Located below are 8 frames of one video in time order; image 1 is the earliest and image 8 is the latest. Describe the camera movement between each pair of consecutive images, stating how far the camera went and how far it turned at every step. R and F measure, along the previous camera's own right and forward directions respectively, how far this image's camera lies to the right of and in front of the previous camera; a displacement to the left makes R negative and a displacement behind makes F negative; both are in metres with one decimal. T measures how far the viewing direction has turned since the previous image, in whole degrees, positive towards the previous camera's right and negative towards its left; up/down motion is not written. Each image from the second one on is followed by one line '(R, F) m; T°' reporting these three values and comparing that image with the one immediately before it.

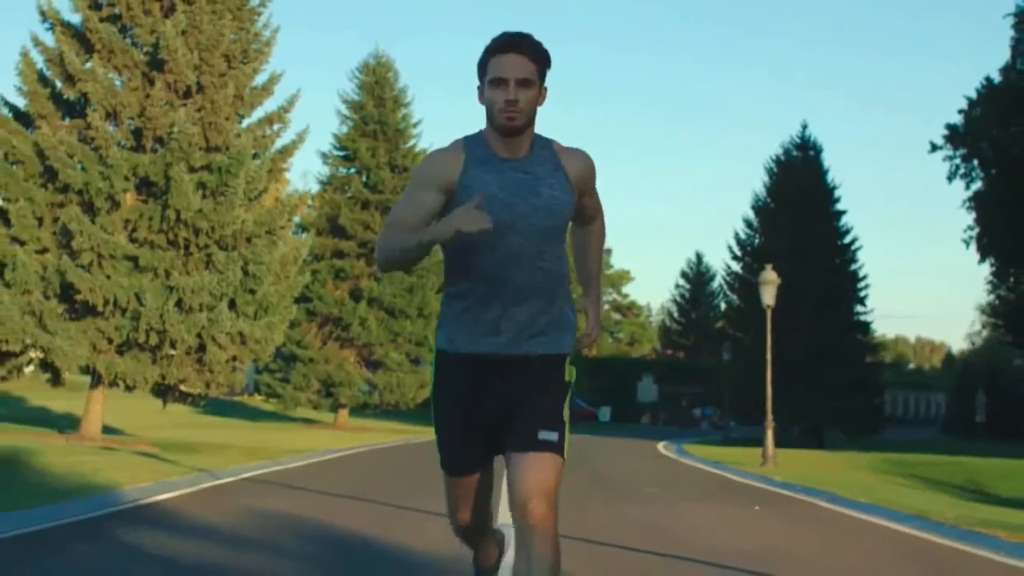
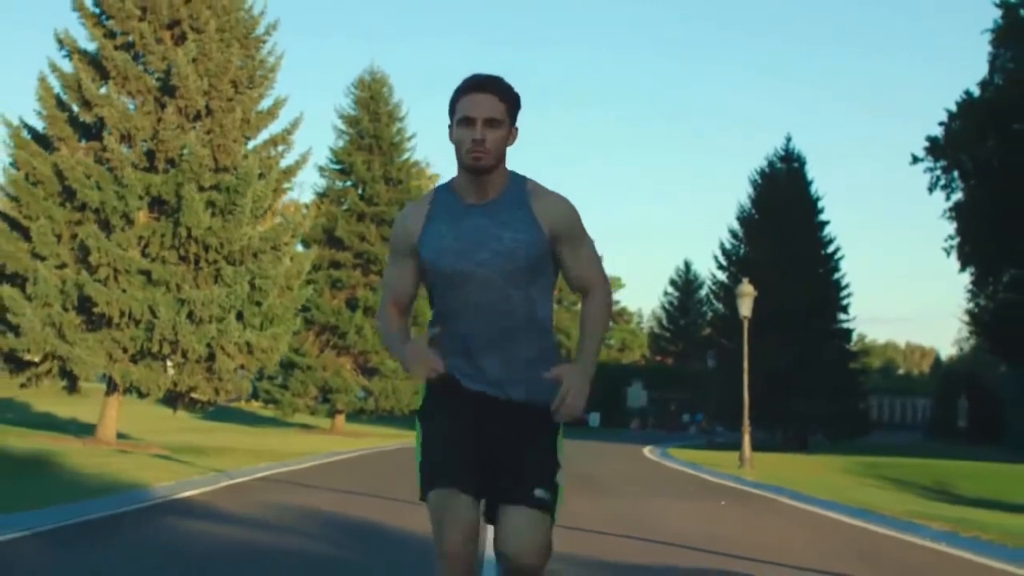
(0.0, -1.8) m; 0°
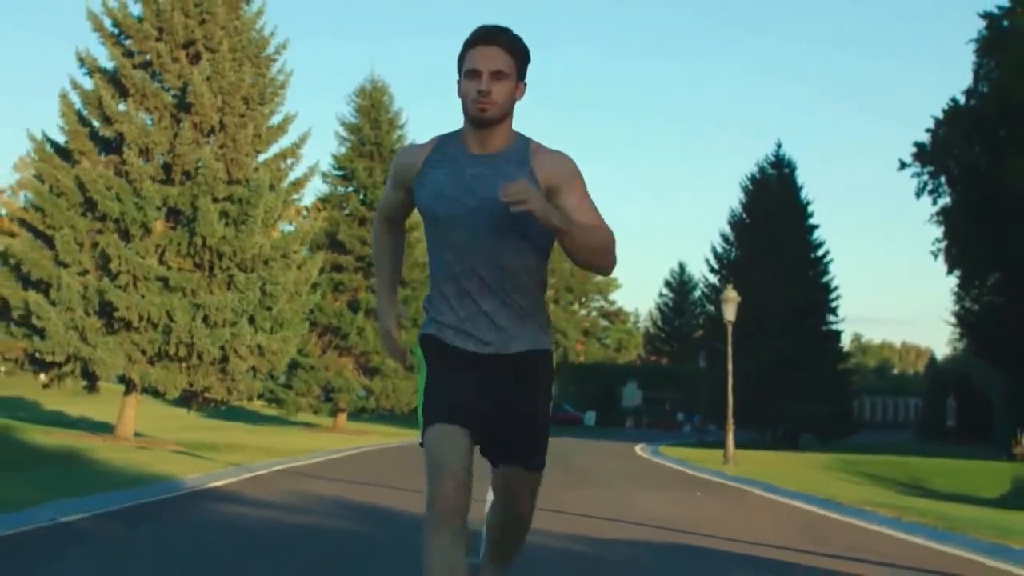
(0.0, -1.8) m; 0°
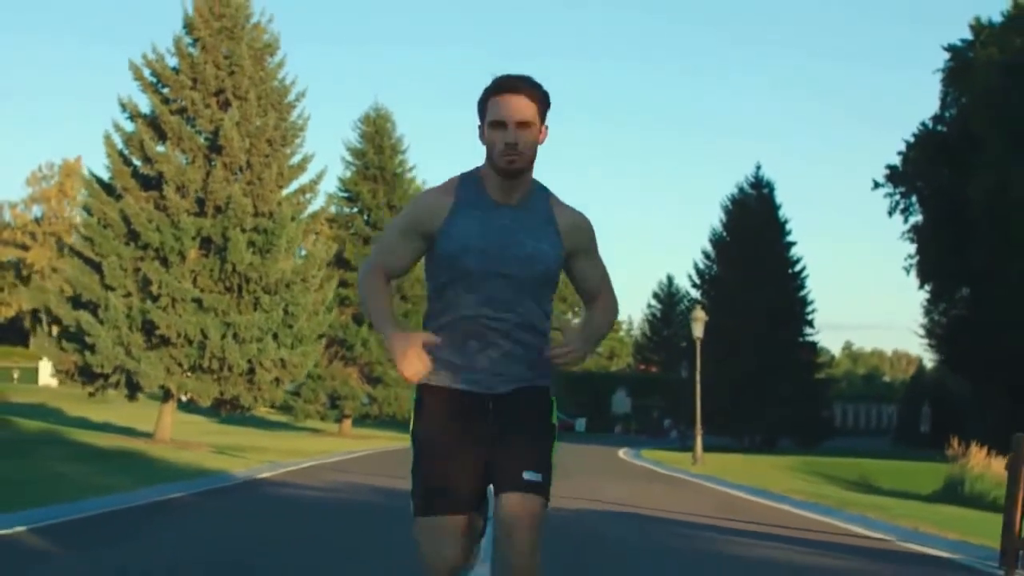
(+0.1, -4.2) m; 0°
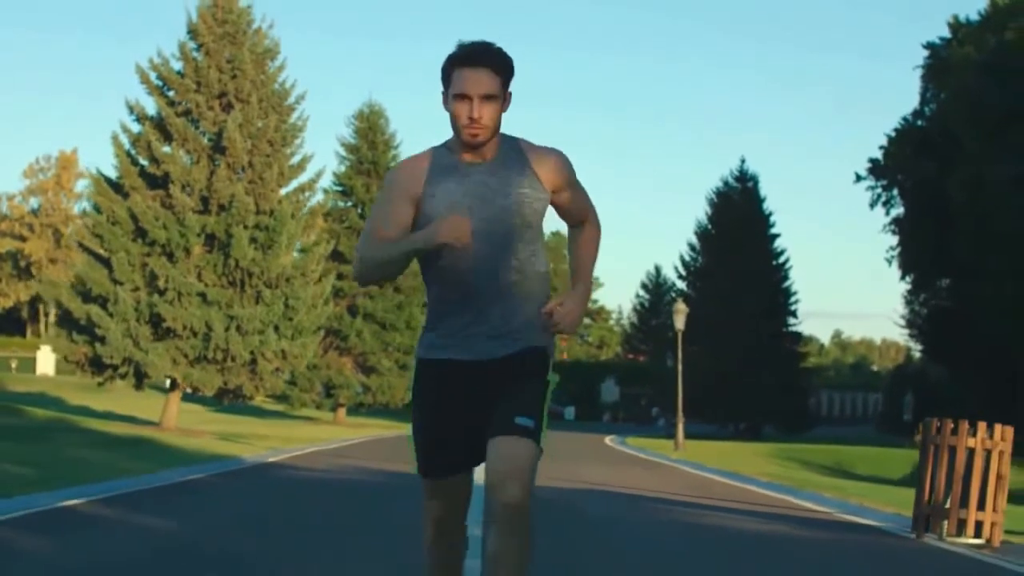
(0.0, -1.7) m; 0°
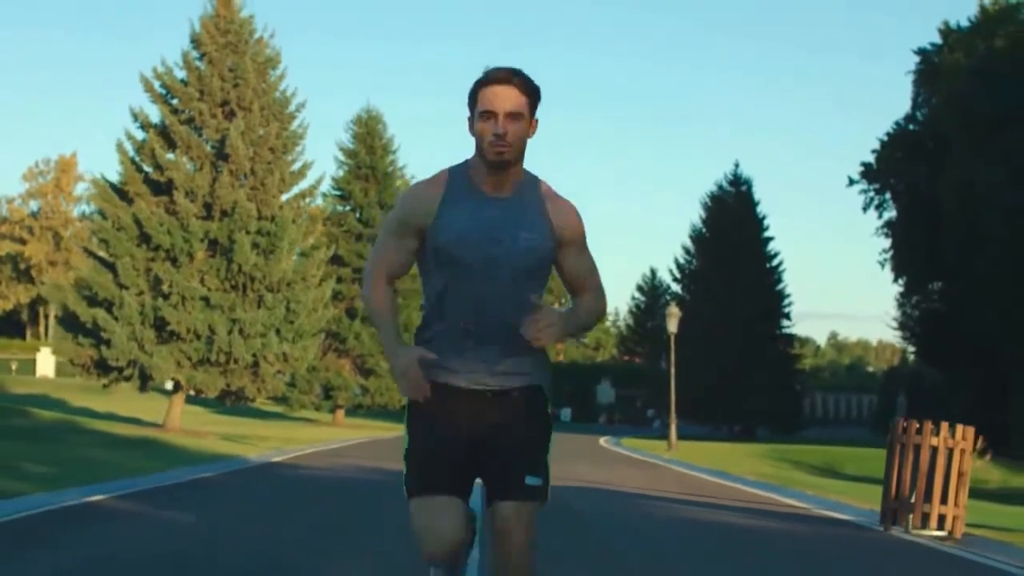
(0.0, -0.8) m; 0°
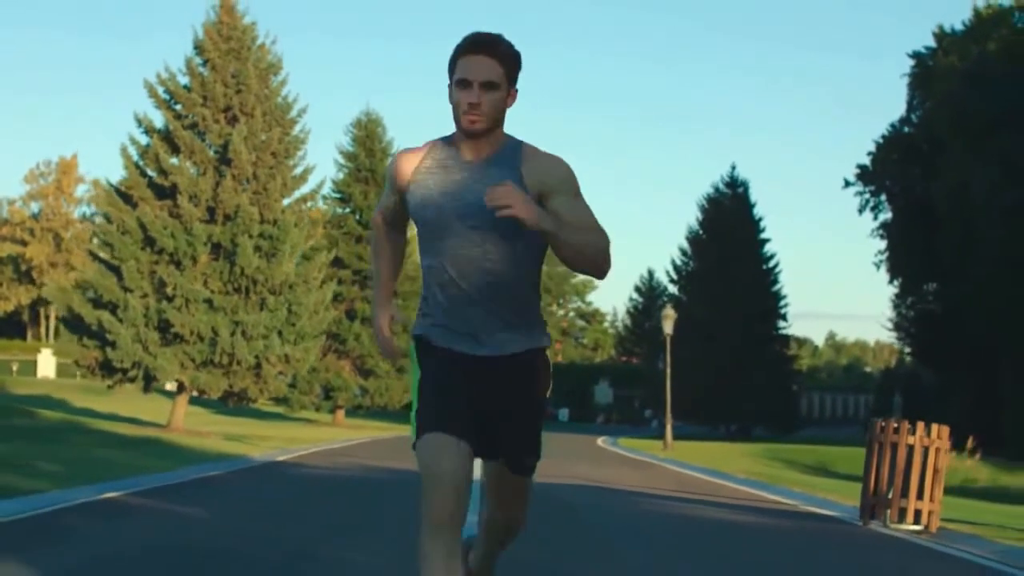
(0.0, -0.6) m; 0°
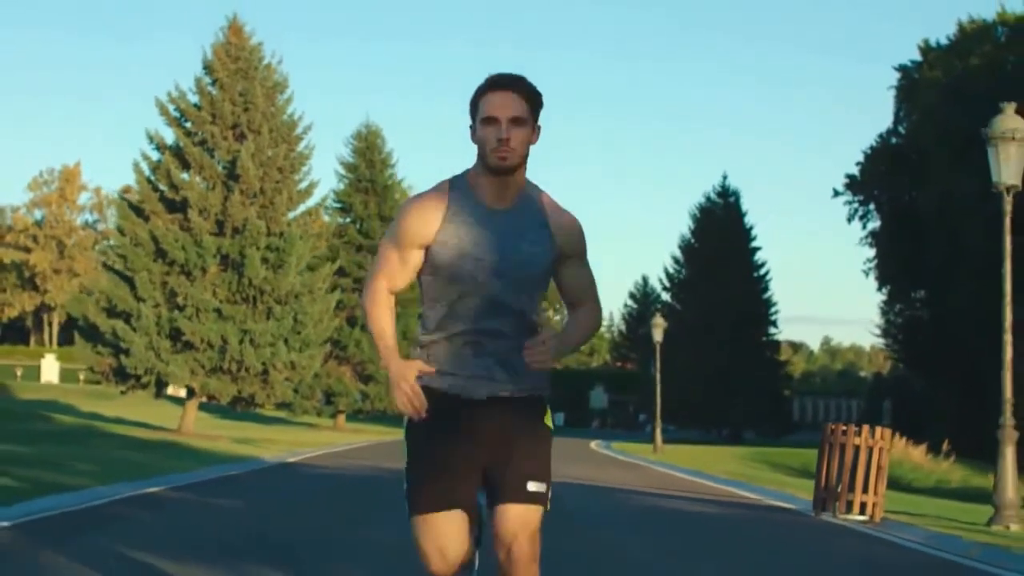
(0.0, -1.7) m; 0°
